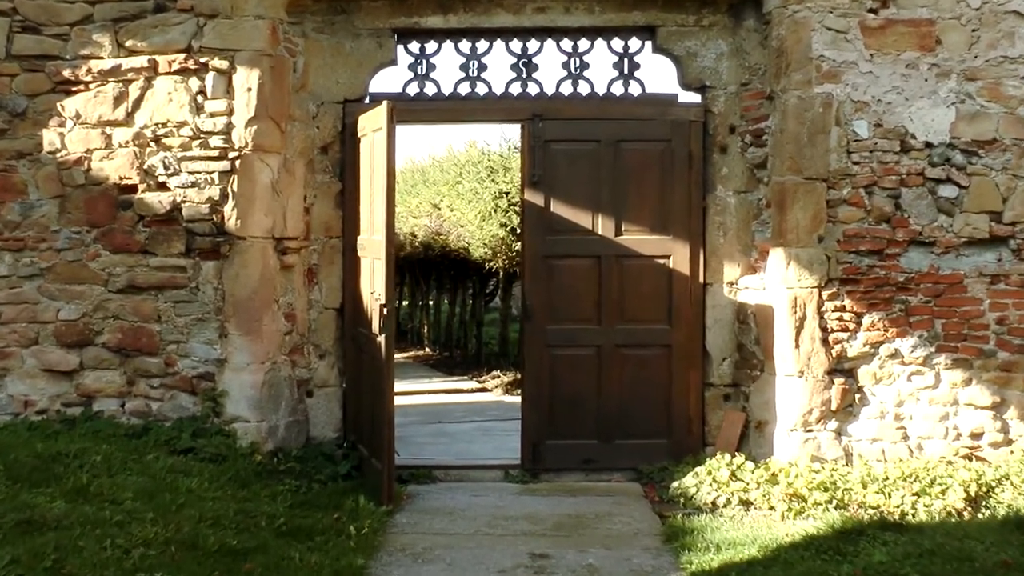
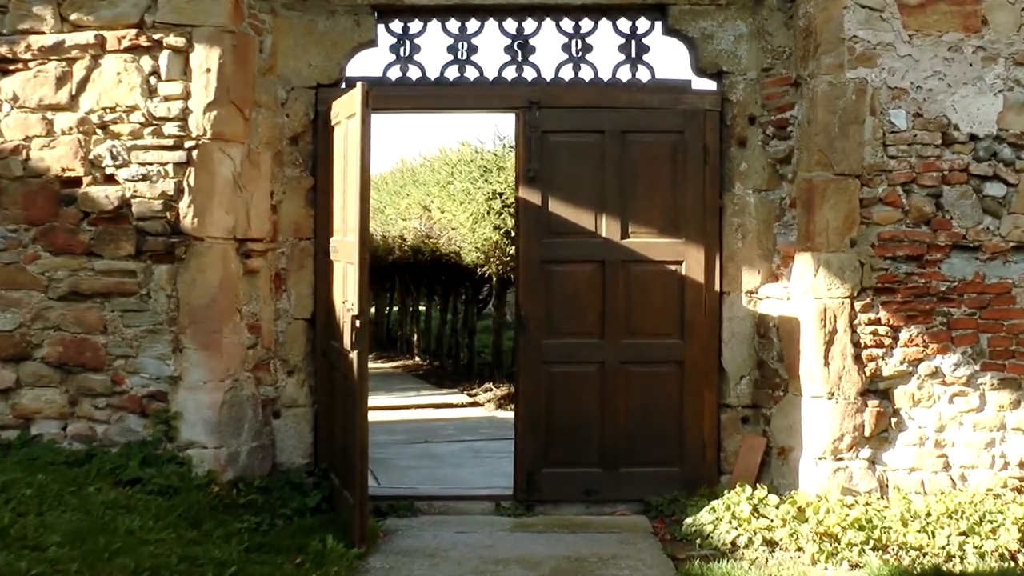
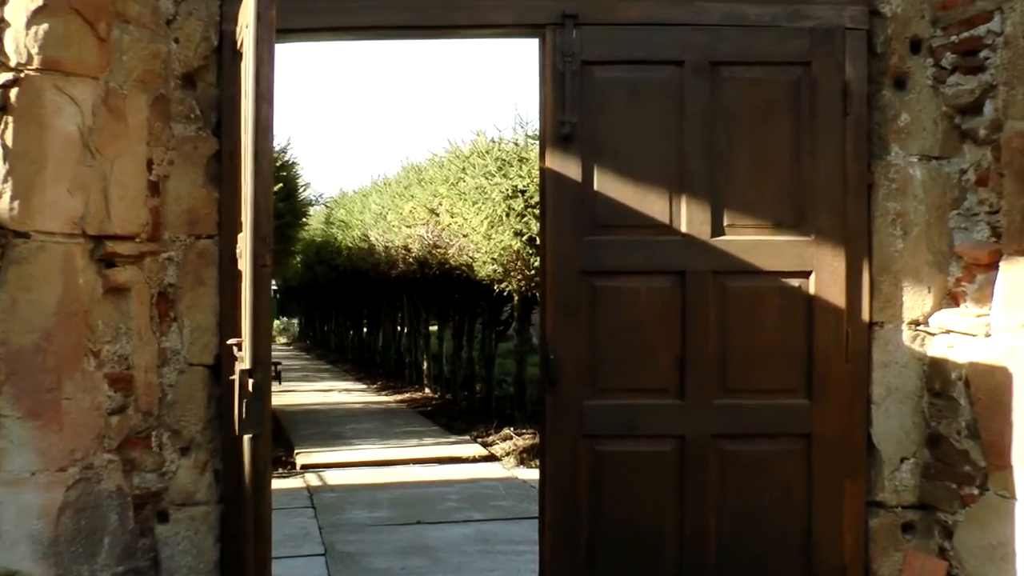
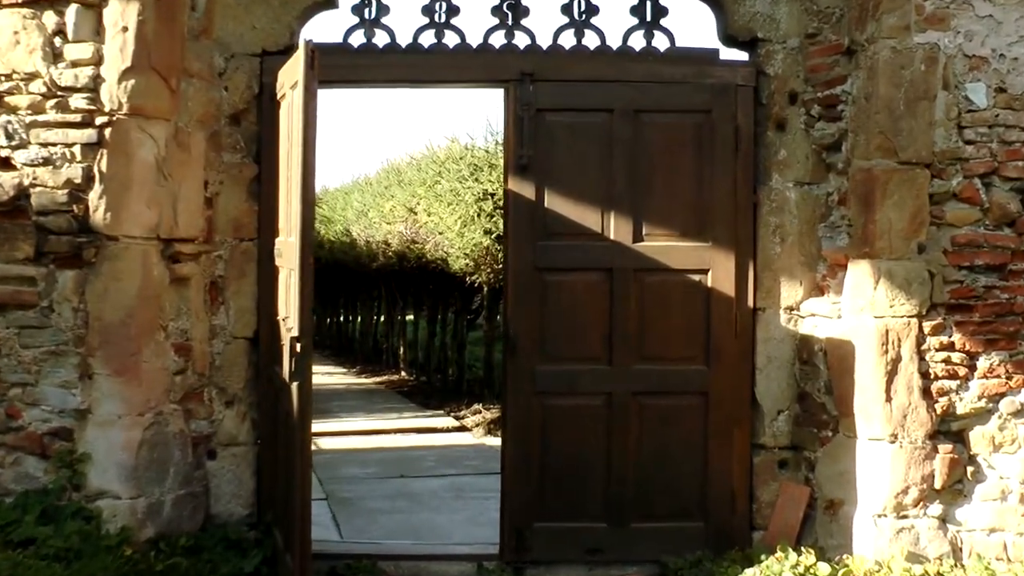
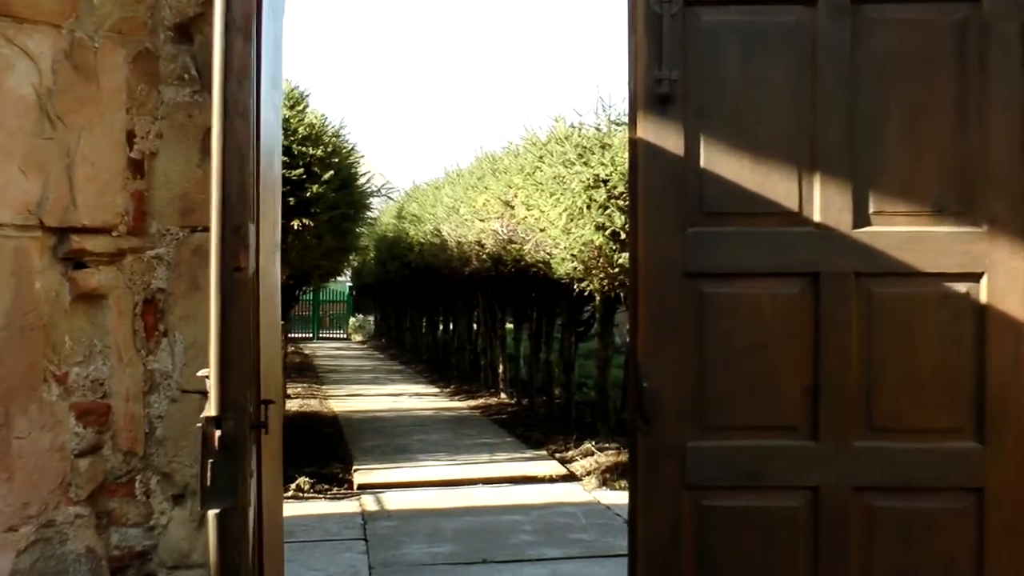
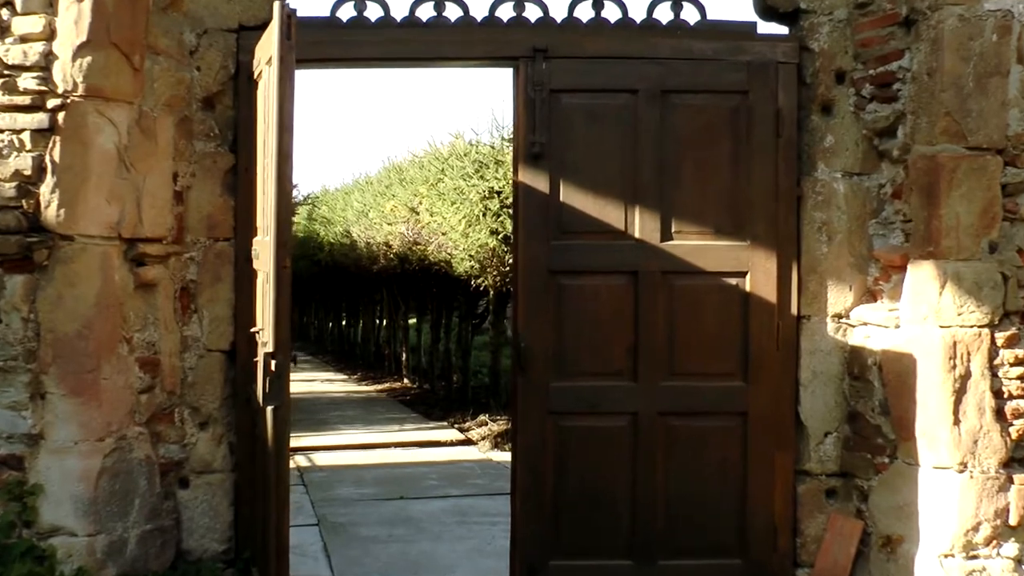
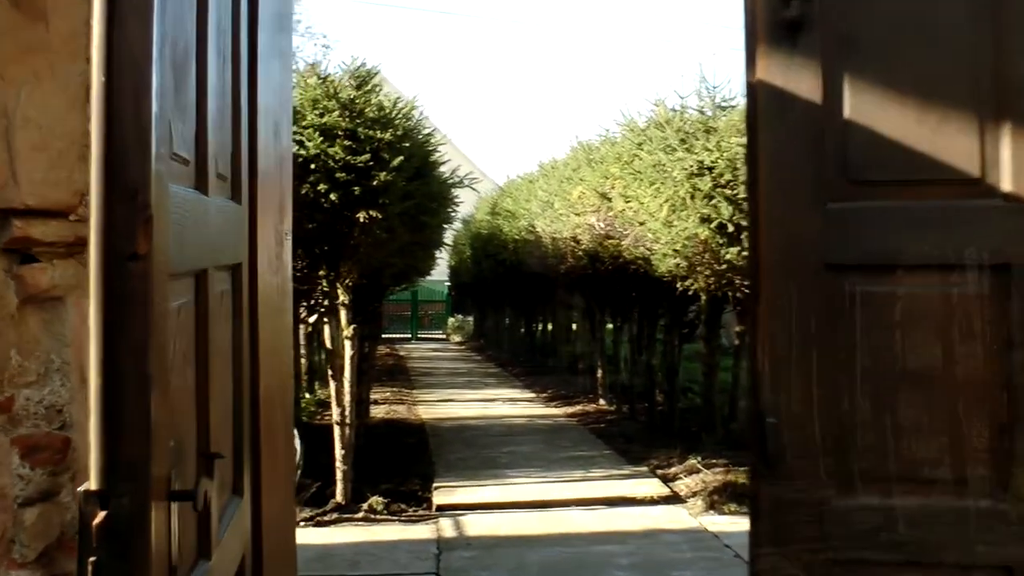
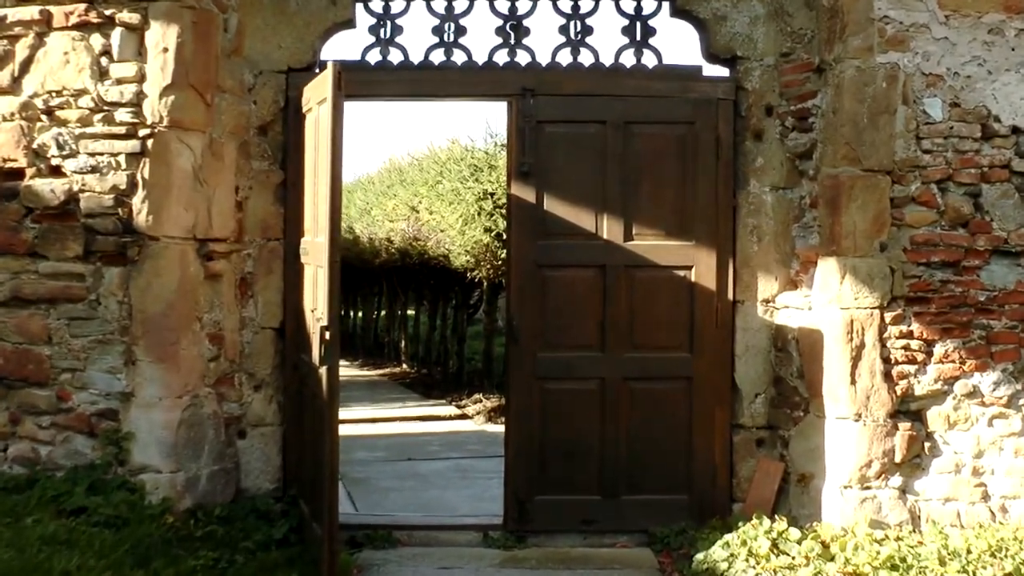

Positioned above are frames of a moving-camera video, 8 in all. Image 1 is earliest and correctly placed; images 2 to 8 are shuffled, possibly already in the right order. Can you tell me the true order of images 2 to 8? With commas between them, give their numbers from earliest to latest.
2, 8, 4, 6, 3, 5, 7
